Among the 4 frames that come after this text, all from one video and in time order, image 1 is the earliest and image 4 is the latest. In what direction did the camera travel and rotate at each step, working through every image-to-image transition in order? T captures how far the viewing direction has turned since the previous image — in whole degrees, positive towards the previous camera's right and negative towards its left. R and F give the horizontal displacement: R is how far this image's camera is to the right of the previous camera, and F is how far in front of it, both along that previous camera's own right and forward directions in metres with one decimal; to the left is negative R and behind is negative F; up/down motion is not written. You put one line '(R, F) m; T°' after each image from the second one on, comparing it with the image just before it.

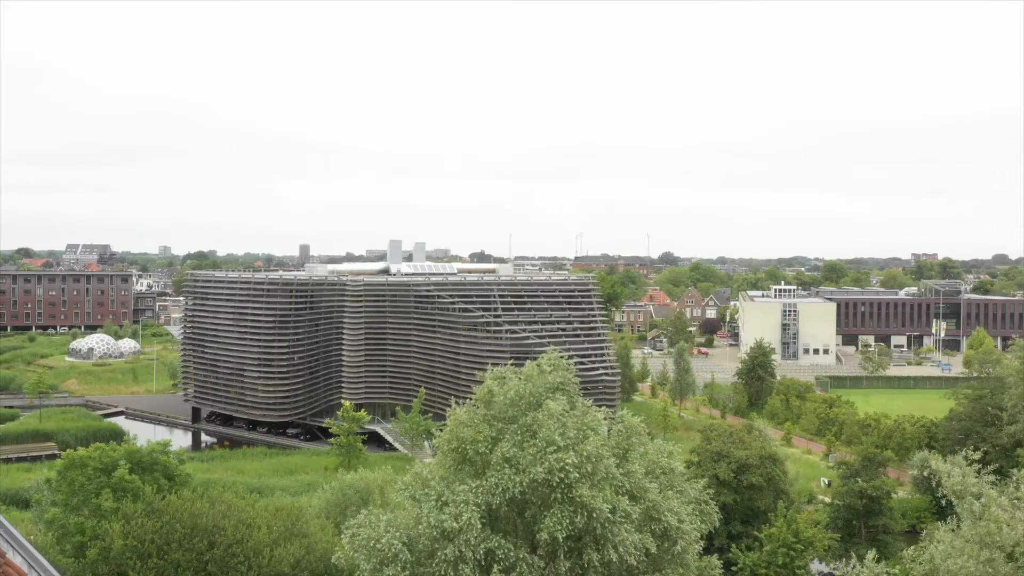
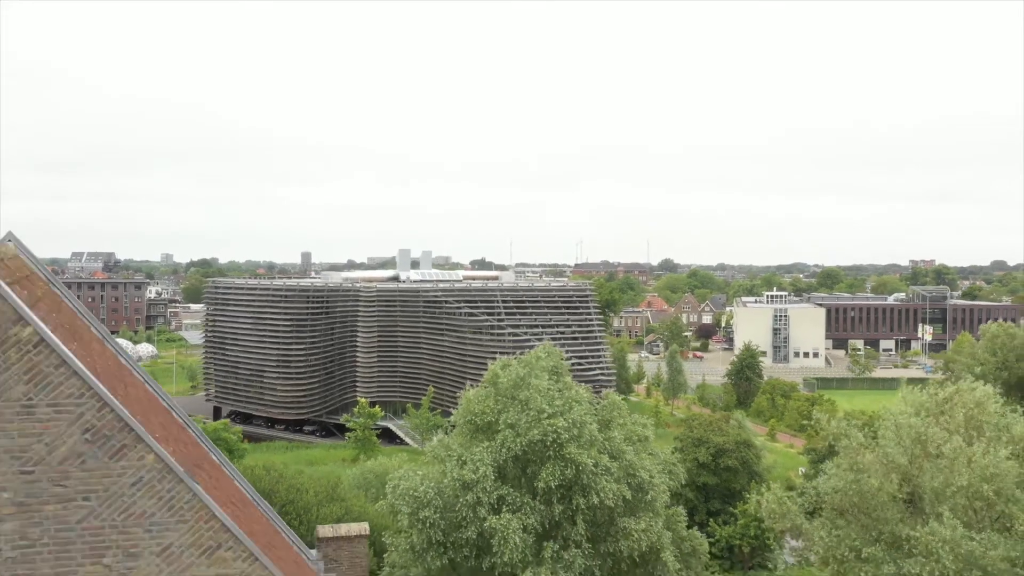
(-0.1, -4.6) m; 0°
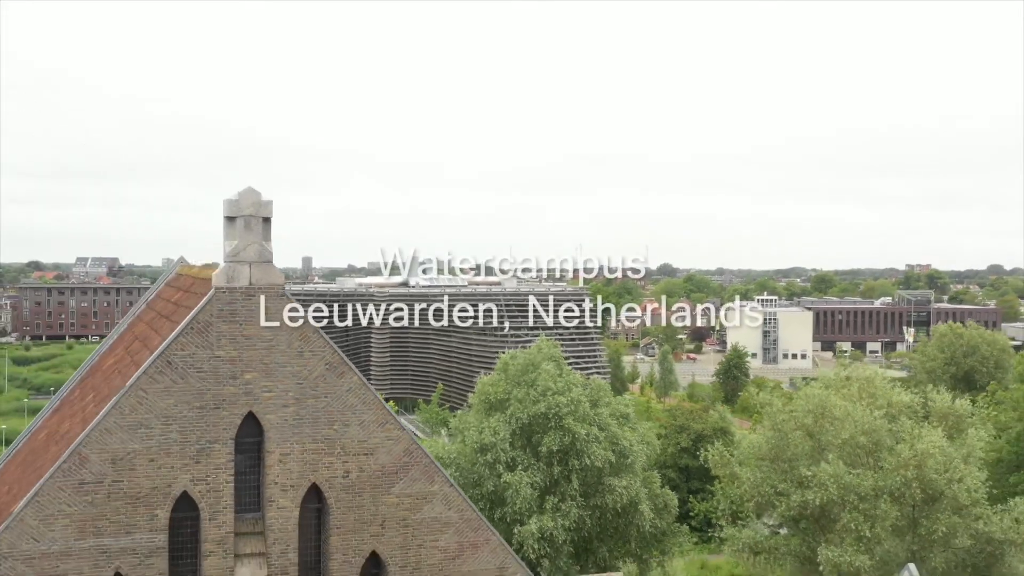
(-0.3, -5.4) m; 0°
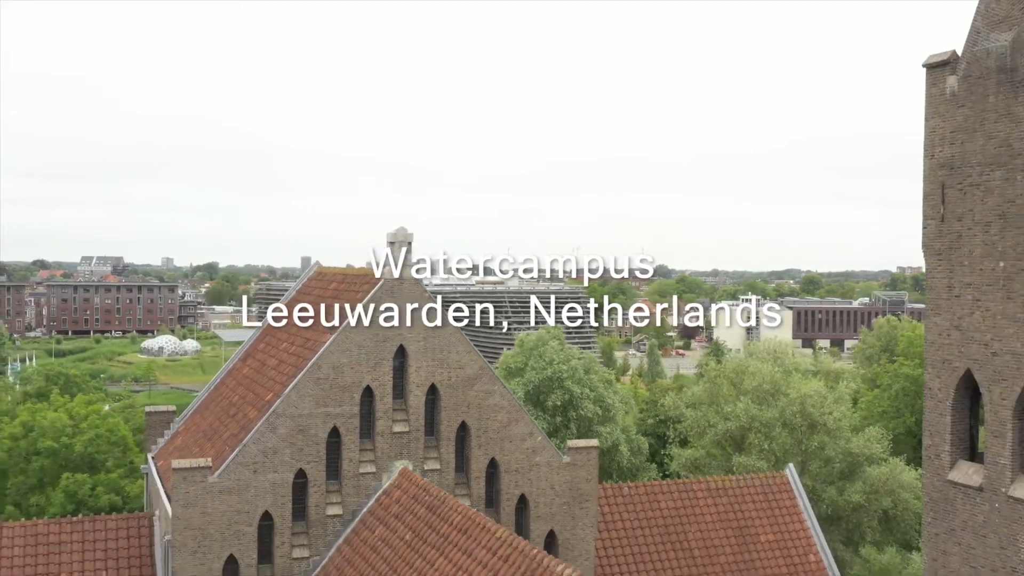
(-0.7, -9.2) m; 0°
